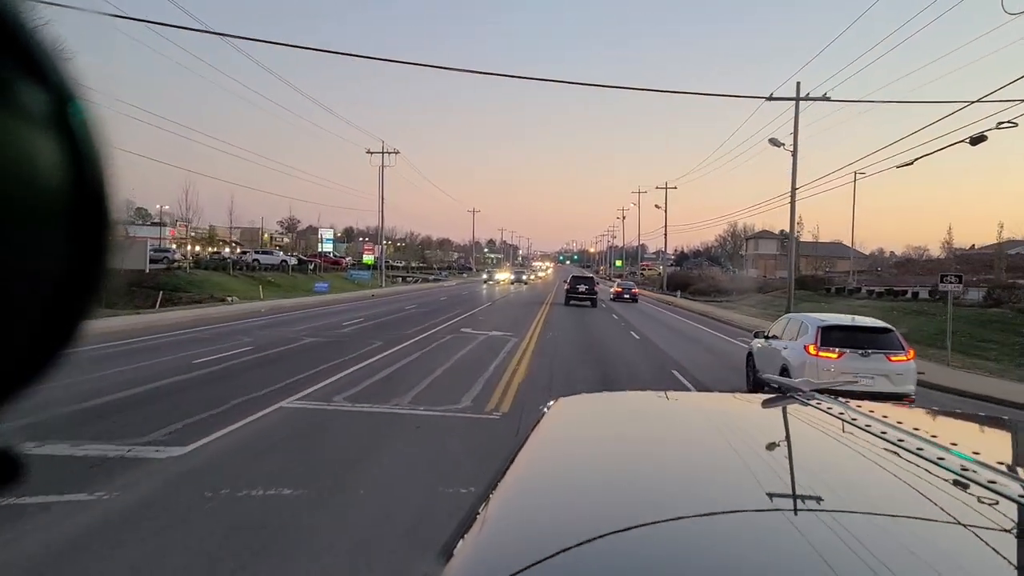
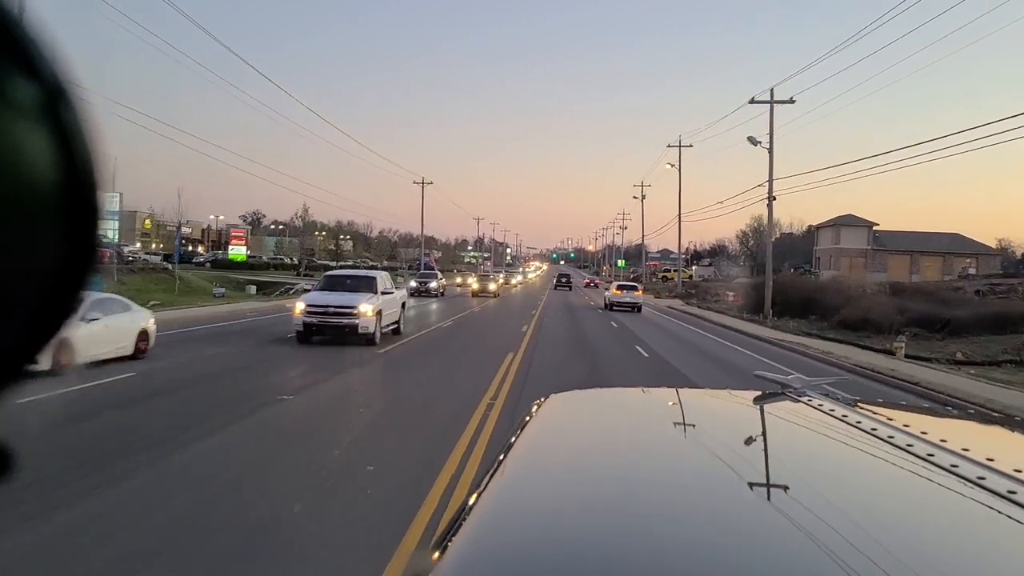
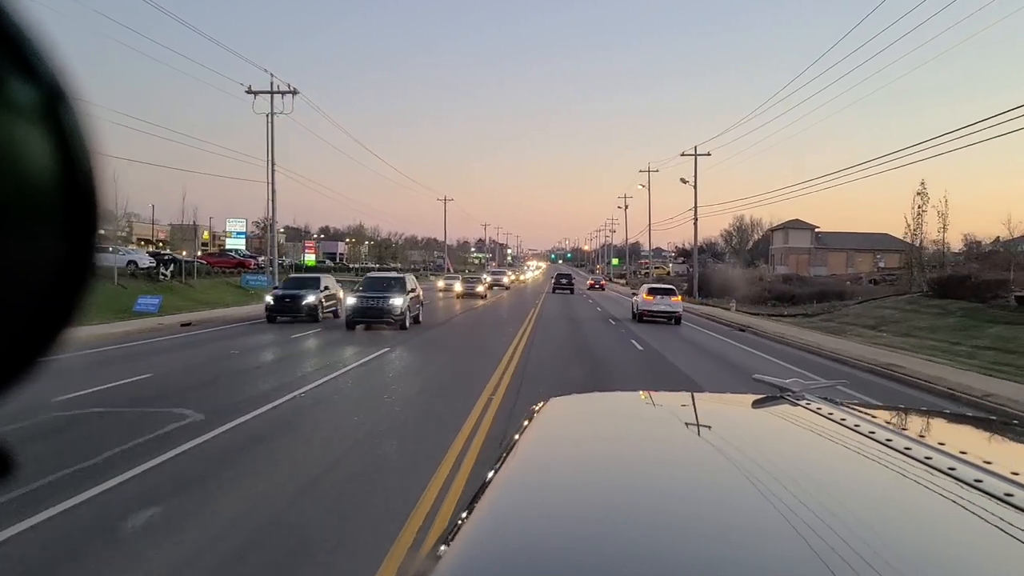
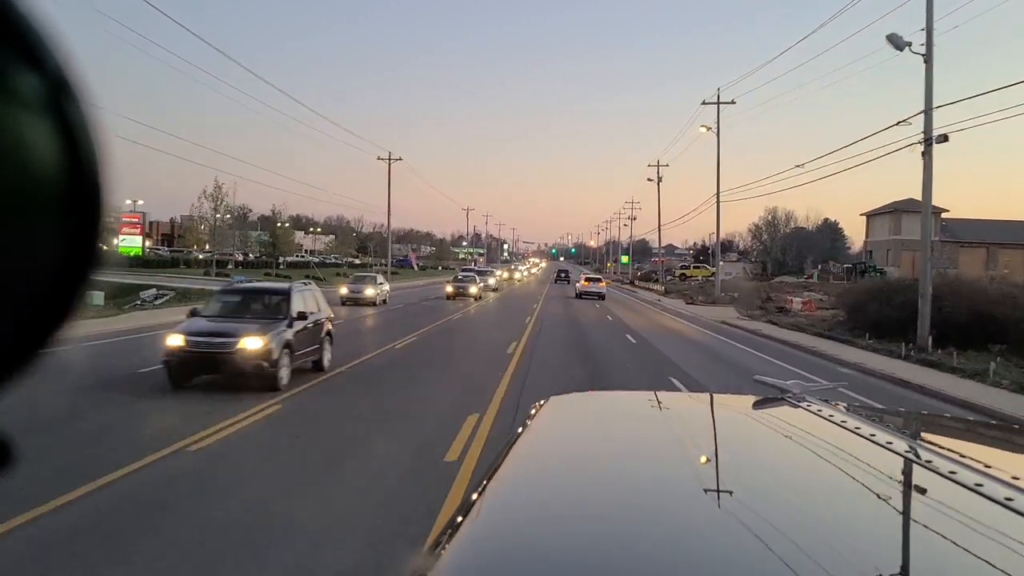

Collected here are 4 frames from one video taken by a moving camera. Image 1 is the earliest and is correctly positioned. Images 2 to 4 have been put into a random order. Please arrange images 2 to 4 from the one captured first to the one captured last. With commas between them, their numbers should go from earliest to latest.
3, 2, 4
